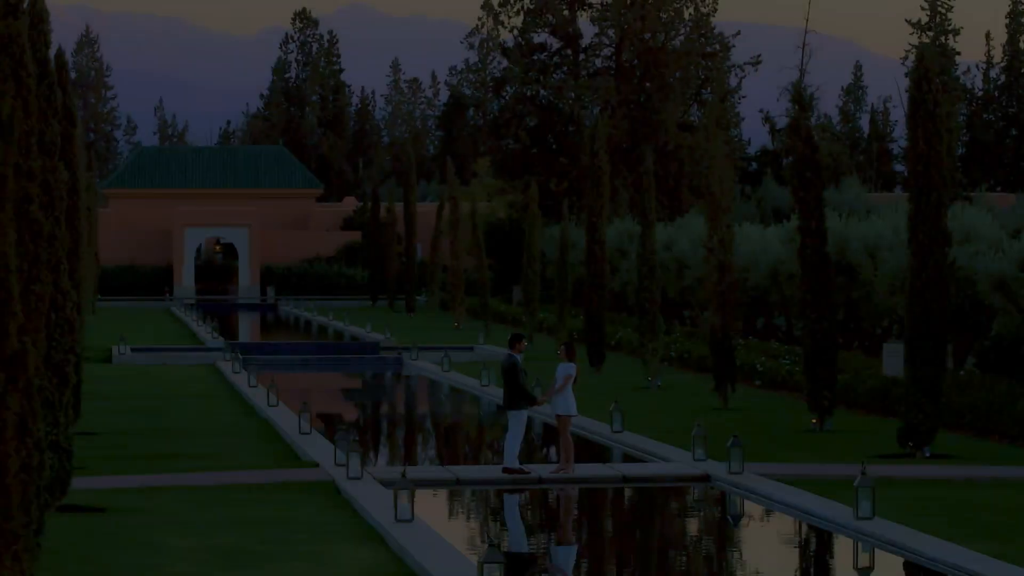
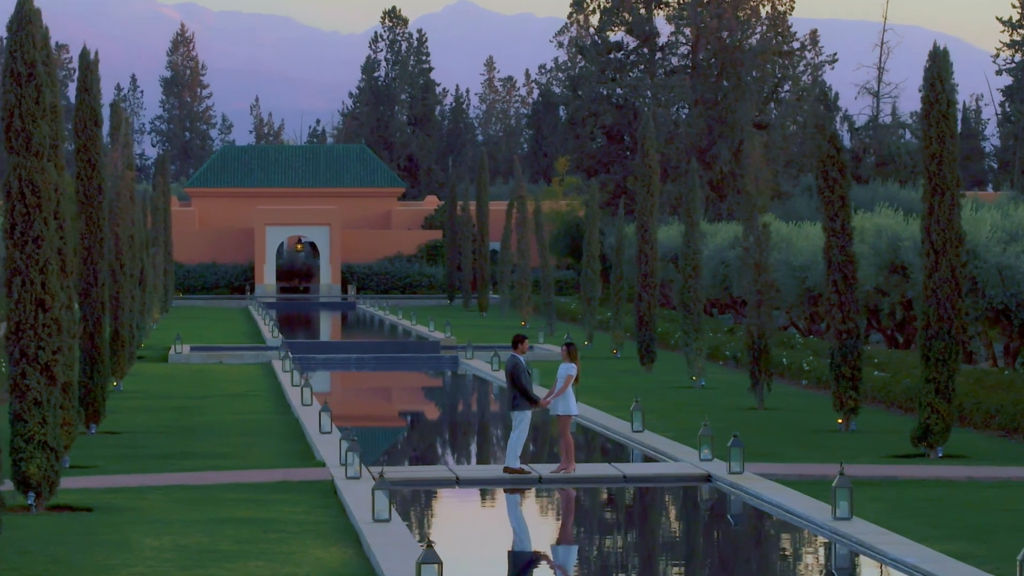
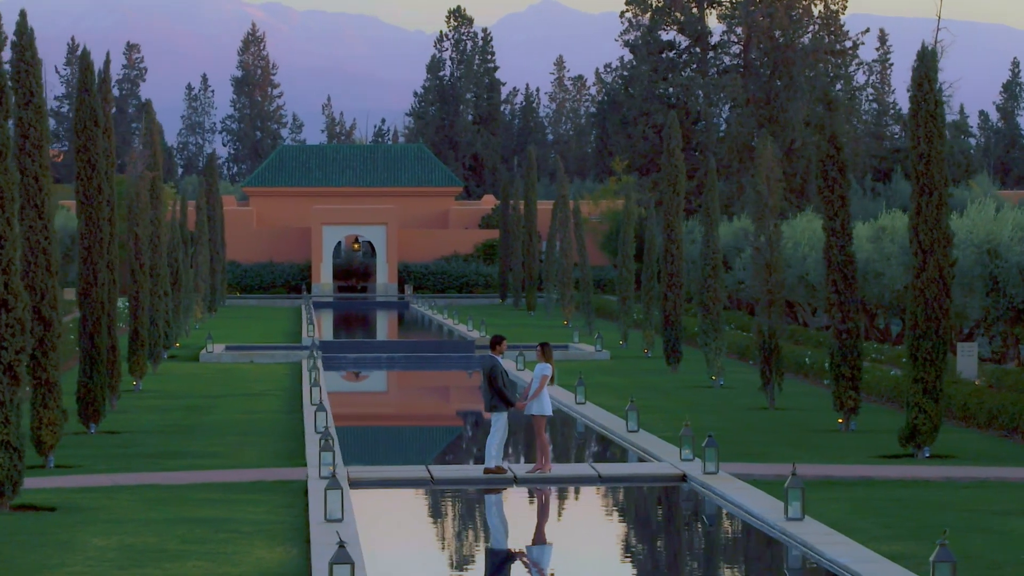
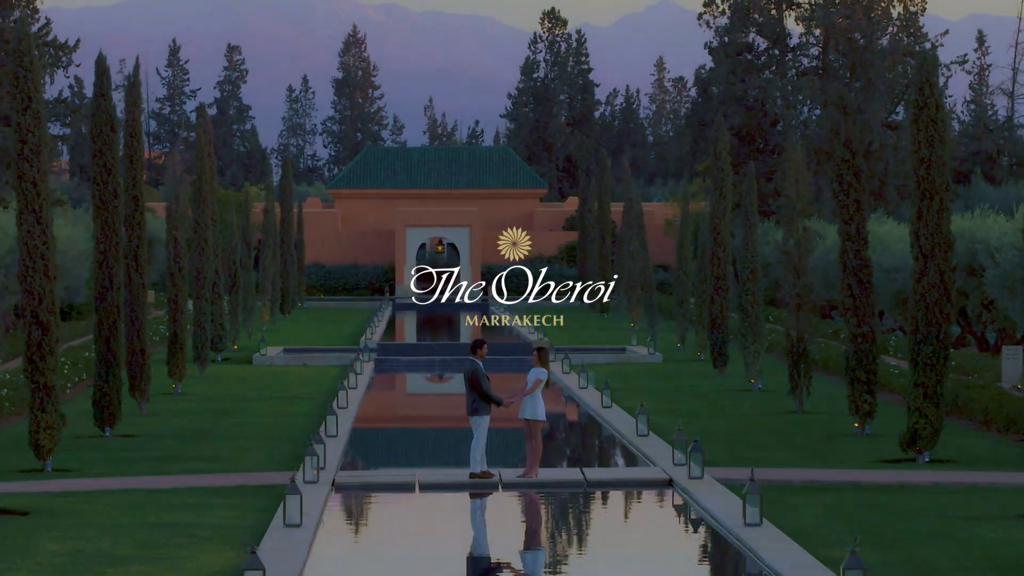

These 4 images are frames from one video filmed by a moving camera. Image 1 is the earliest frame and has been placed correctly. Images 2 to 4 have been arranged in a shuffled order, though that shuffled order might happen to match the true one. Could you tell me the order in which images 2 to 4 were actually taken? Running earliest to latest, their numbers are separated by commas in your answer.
2, 3, 4
